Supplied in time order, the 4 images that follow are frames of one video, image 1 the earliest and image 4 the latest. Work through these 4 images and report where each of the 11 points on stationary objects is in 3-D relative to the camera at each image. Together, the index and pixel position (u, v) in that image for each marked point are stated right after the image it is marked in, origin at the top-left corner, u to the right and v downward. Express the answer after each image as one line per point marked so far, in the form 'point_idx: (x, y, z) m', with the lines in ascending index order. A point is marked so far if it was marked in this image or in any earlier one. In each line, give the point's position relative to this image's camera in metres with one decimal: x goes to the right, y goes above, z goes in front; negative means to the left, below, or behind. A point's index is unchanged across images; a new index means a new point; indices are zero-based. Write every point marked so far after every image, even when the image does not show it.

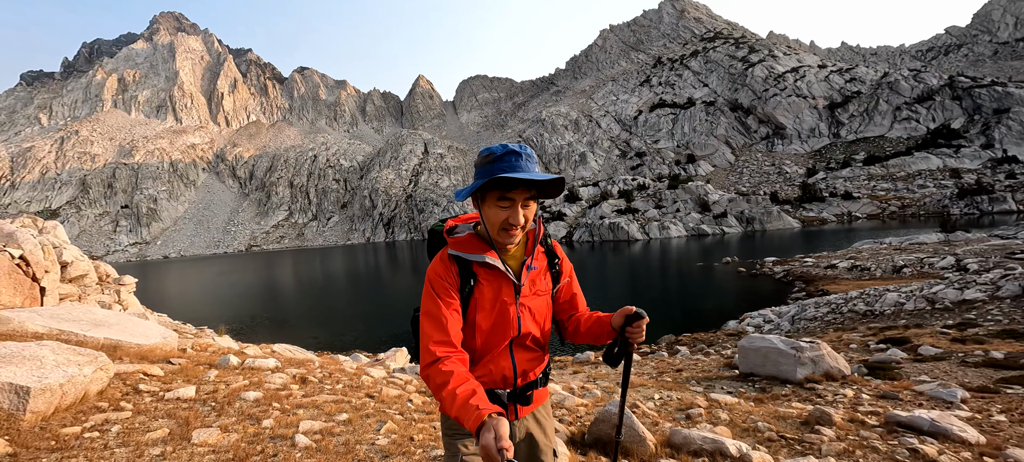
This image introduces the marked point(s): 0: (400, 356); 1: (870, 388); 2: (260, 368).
0: (-3.0, -3.3, +10.8) m
1: (+6.4, -2.8, +7.2) m
2: (-4.1, -2.3, +6.8) m
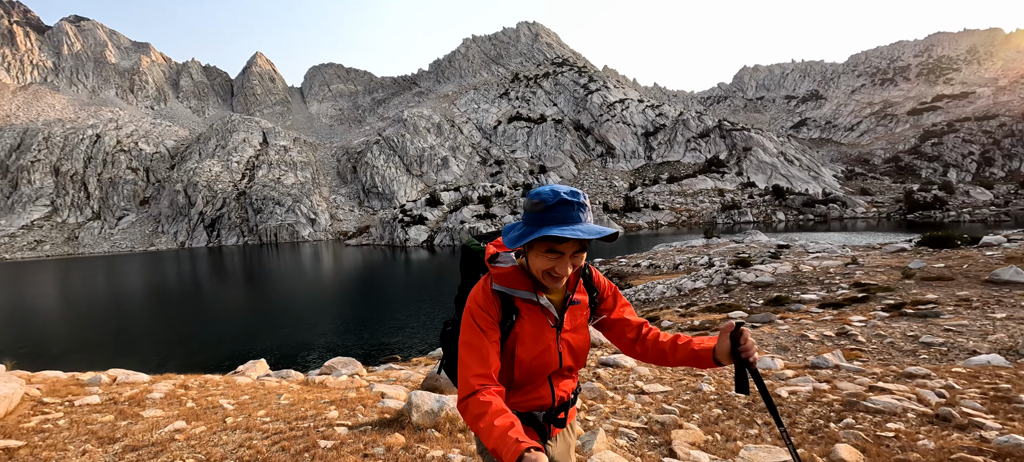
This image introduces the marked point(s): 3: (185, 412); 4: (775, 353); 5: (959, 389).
0: (-7.3, -3.9, +11.6) m
1: (+2.8, -3.3, +11.4) m
2: (-7.0, -2.8, +7.4) m
3: (-4.7, -2.6, +5.7) m
4: (+6.4, -3.0, +9.7) m
5: (+5.5, -2.0, +5.0) m
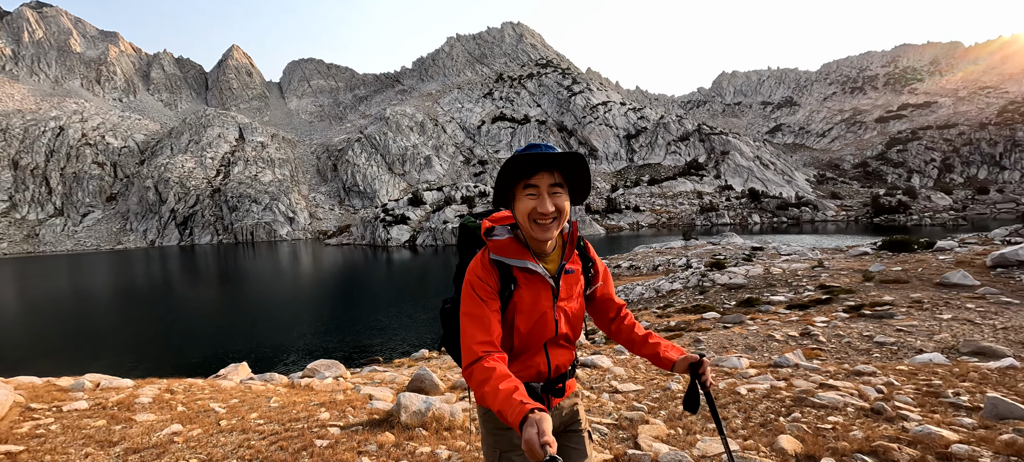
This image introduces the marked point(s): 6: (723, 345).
0: (-7.8, -4.0, +11.6) m
1: (+2.3, -3.5, +11.8) m
2: (-7.3, -2.9, +7.4) m
3: (-5.0, -2.7, +5.8) m
4: (+5.9, -3.1, +10.3) m
5: (+5.3, -2.1, +5.5) m
6: (+6.0, -3.2, +11.3) m
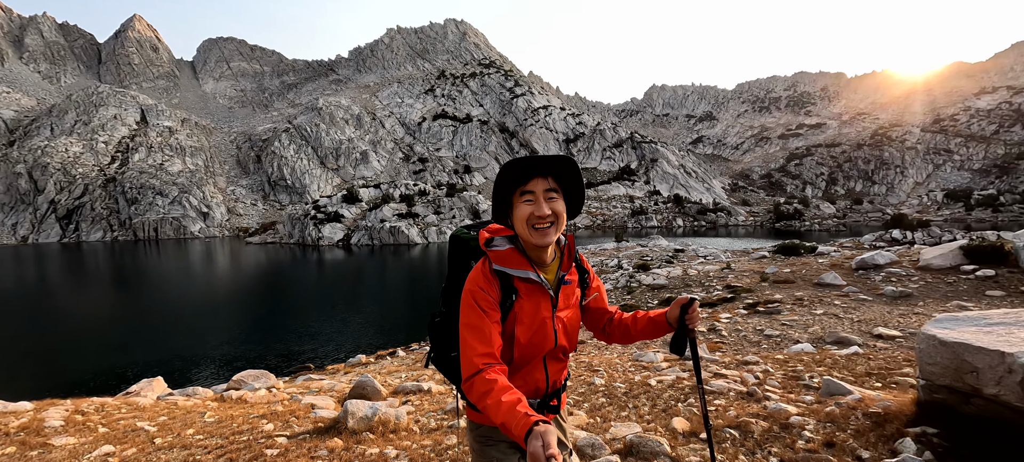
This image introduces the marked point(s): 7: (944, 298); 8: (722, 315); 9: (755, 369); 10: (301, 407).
0: (-9.5, -4.1, +10.8) m
1: (+0.5, -3.7, +12.5) m
2: (-8.4, -3.0, +6.8) m
3: (-5.9, -2.9, +5.5) m
4: (+4.3, -3.4, +11.5) m
5: (+4.4, -2.4, +6.7) m
6: (+4.2, -3.5, +12.6) m
7: (+12.6, -1.9, +11.6) m
8: (+7.4, -3.0, +14.2) m
9: (+4.3, -2.4, +7.0) m
10: (-3.7, -3.0, +6.8) m
